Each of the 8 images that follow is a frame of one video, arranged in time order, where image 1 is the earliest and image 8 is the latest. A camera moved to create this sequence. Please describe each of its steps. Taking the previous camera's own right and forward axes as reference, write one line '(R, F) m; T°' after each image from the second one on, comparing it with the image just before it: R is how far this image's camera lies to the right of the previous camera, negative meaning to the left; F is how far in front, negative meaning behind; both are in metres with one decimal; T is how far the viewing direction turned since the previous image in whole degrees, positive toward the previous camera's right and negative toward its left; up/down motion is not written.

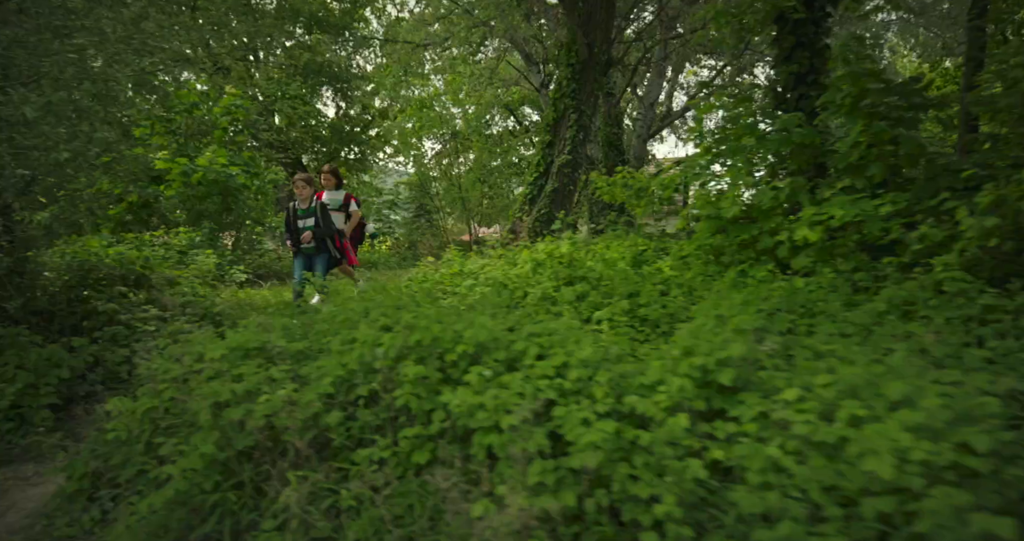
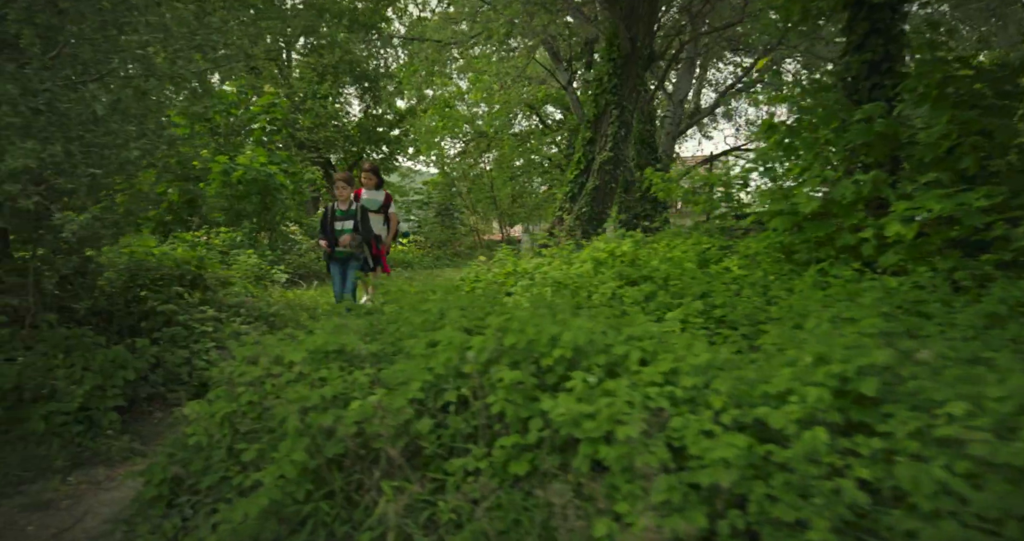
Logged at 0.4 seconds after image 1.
(-0.4, +0.2) m; -2°
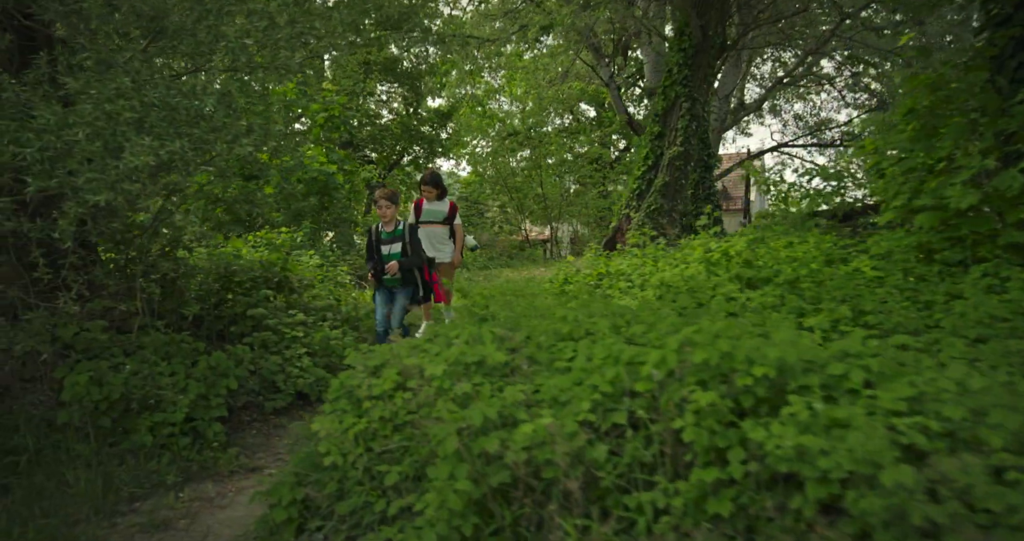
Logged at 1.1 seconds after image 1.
(-0.8, +0.4) m; -3°
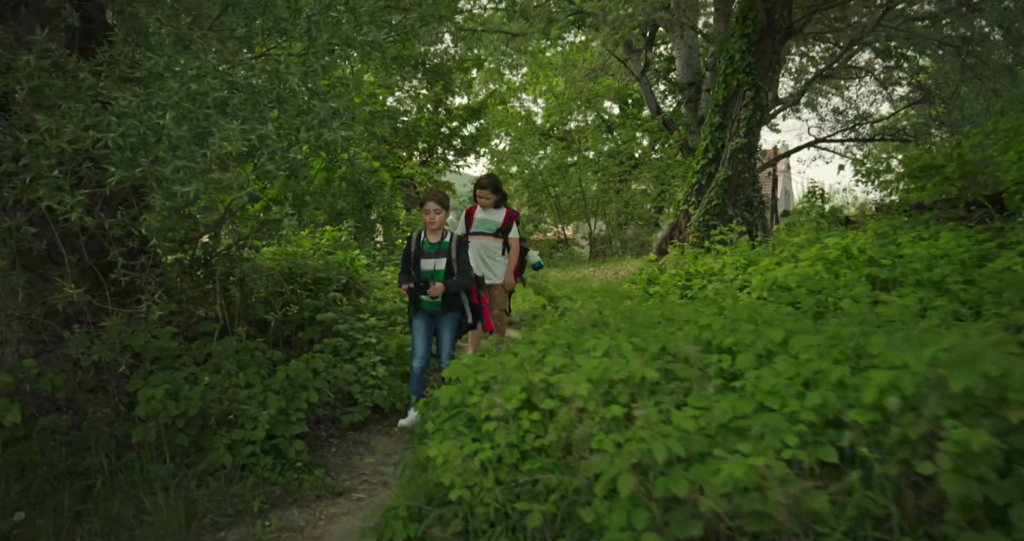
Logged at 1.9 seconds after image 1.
(-0.7, +0.5) m; -2°
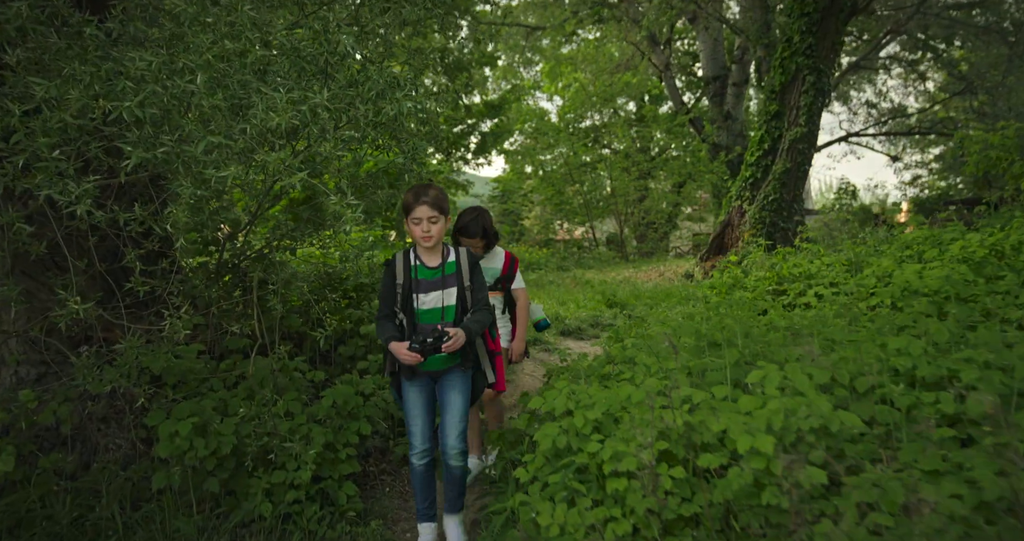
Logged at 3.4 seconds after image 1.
(-0.5, +0.8) m; -1°
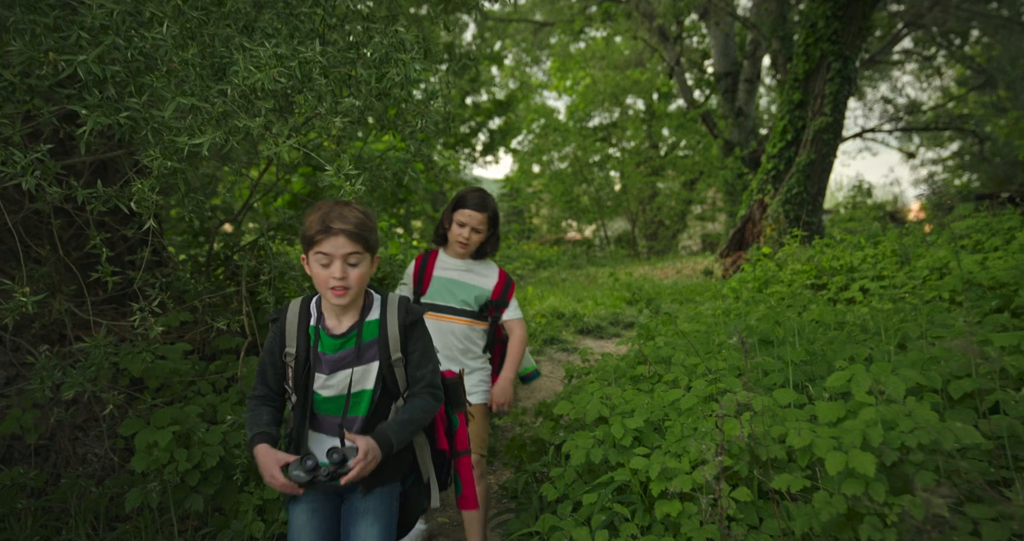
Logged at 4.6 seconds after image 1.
(-0.1, +0.4) m; -1°
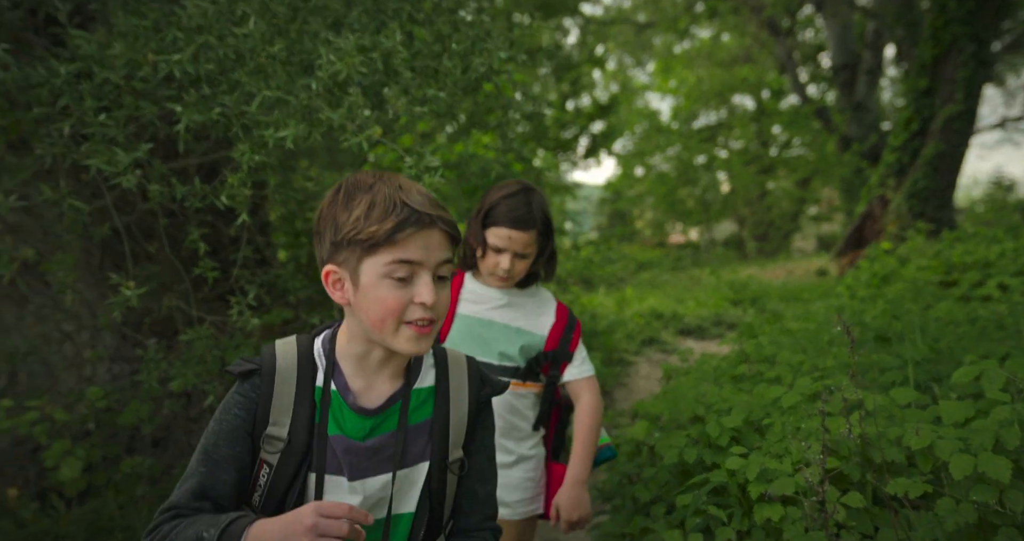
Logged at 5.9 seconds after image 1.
(0.0, 0.0) m; -10°
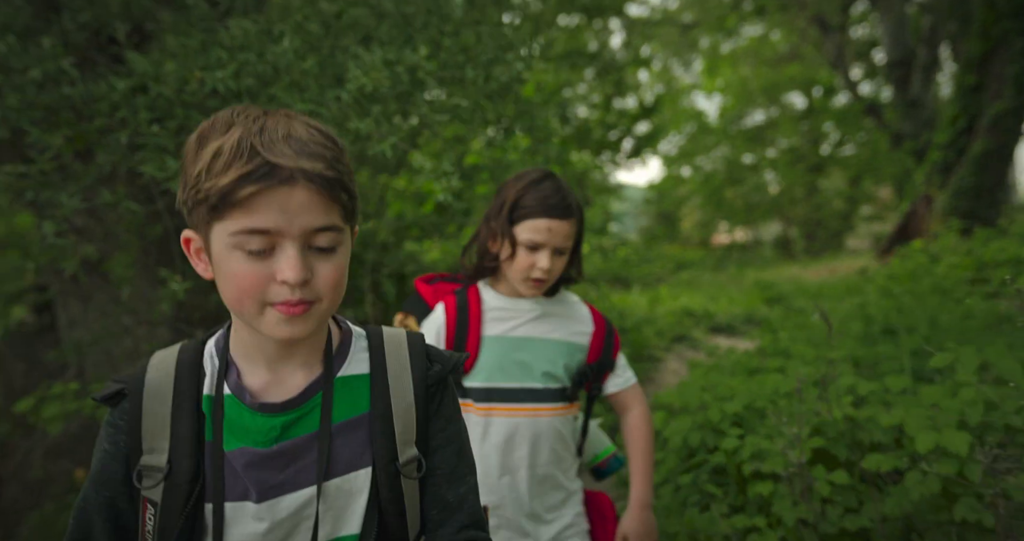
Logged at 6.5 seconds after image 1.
(+0.1, -0.2) m; -4°
